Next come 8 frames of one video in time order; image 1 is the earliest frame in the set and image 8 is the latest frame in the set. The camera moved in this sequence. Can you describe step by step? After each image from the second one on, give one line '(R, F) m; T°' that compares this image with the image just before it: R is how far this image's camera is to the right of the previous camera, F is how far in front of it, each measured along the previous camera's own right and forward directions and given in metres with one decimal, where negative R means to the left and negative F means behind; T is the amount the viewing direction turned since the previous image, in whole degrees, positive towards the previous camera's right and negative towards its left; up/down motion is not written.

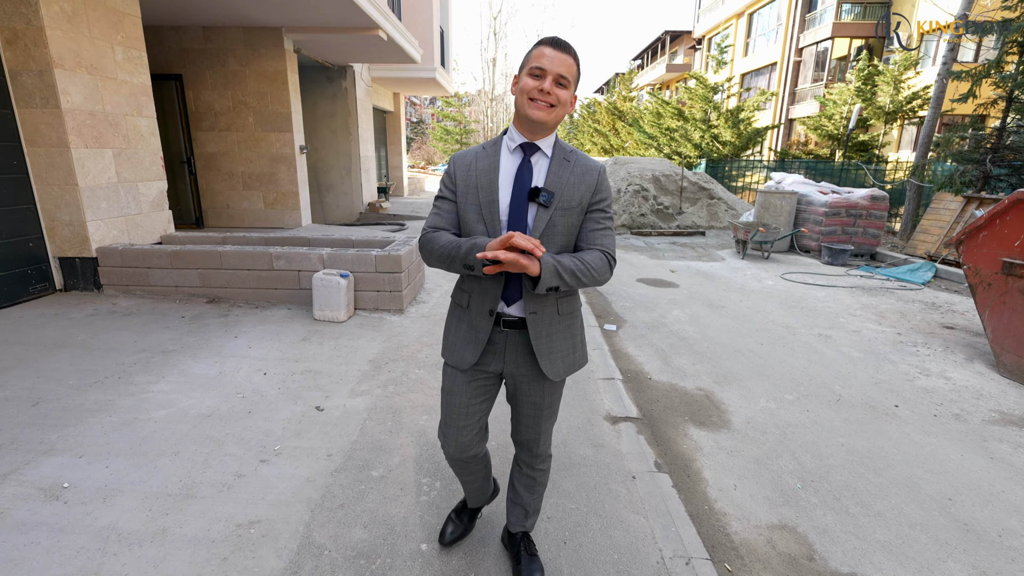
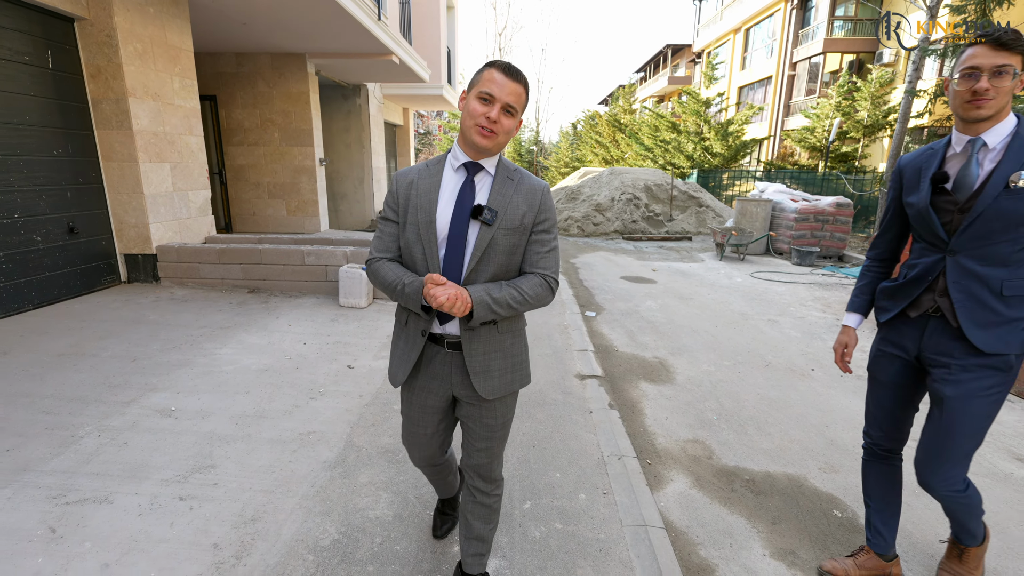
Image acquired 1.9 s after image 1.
(+0.1, -0.9) m; -1°
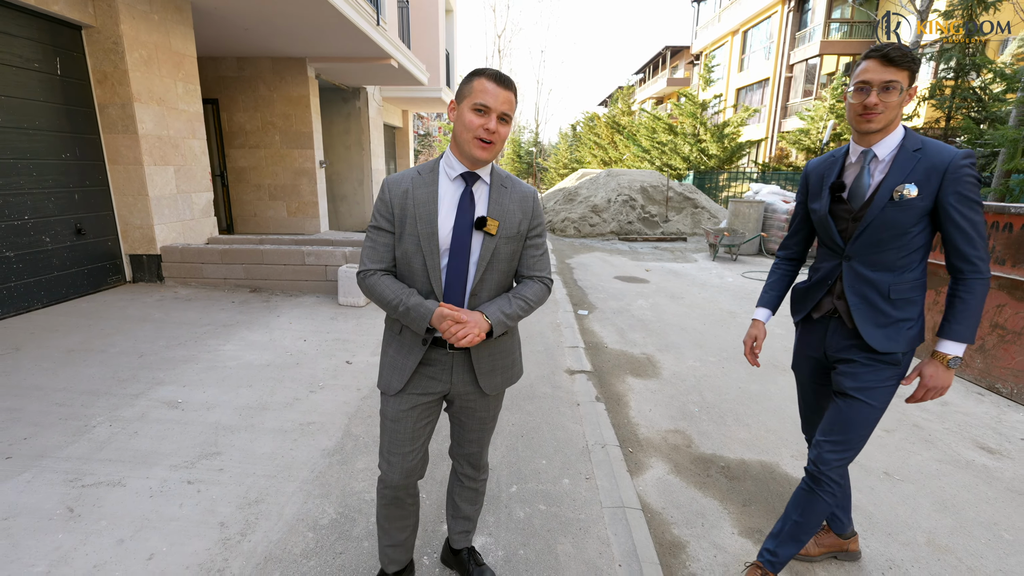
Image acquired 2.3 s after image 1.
(+0.1, -0.2) m; 0°
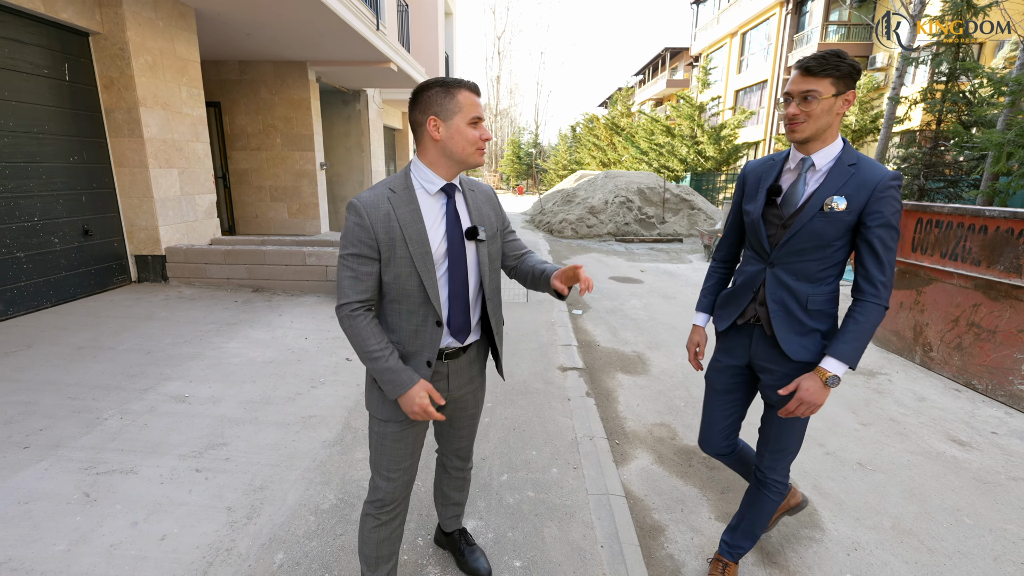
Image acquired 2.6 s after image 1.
(+0.1, -0.1) m; 0°
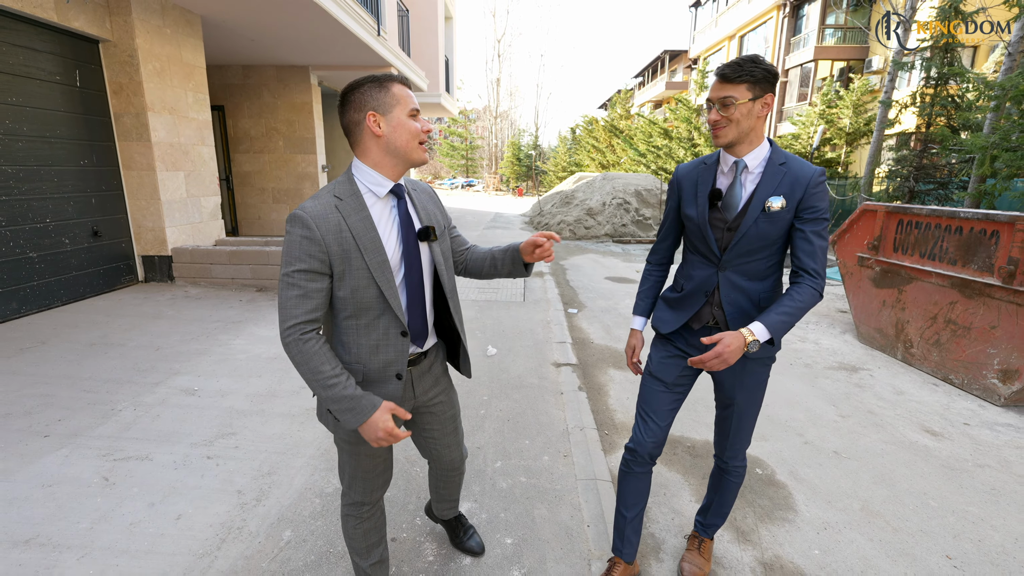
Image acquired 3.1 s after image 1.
(0.0, -0.2) m; 0°
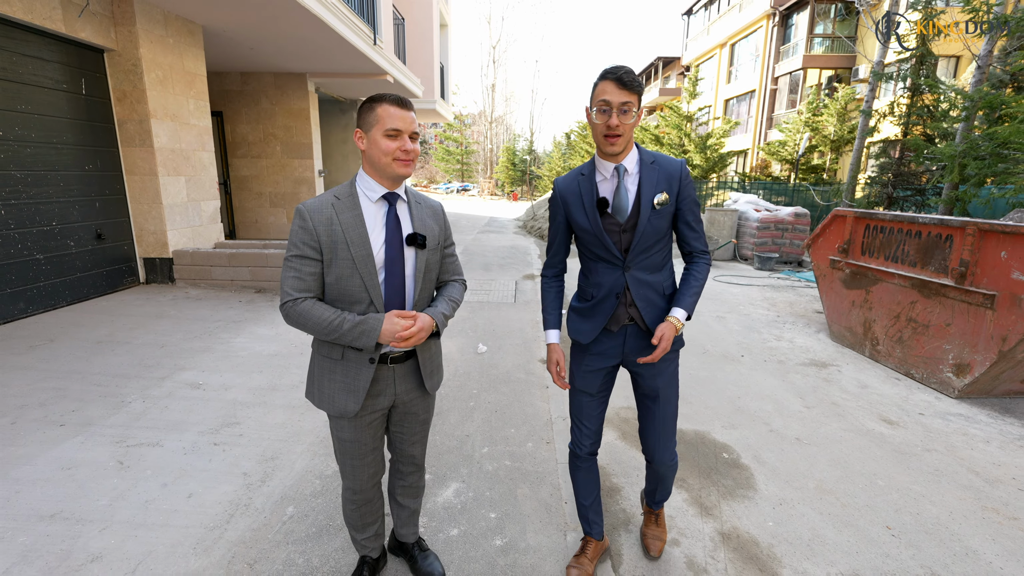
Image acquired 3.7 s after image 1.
(+0.1, -0.2) m; +1°
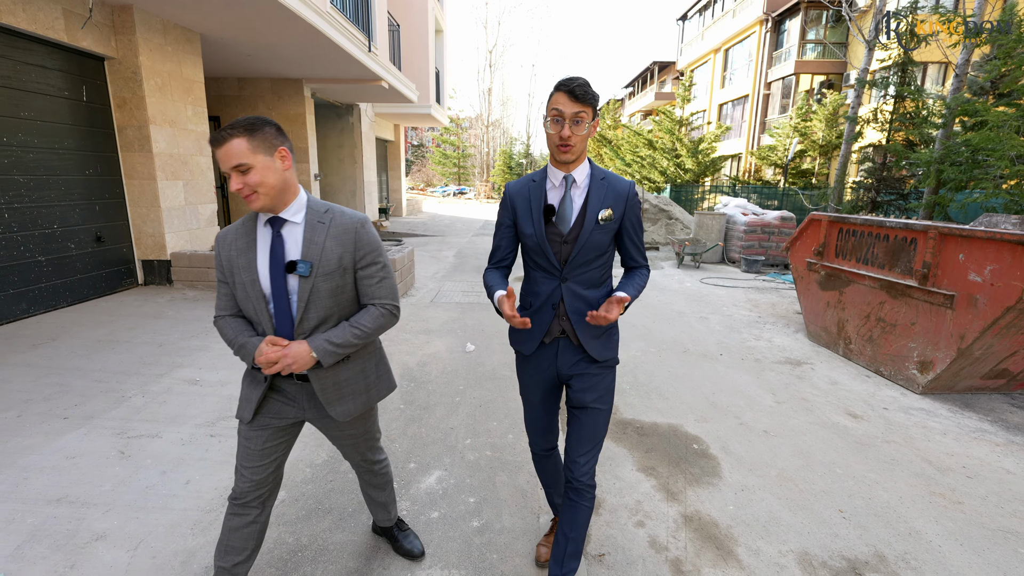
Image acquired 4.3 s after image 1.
(+0.1, -0.2) m; 0°
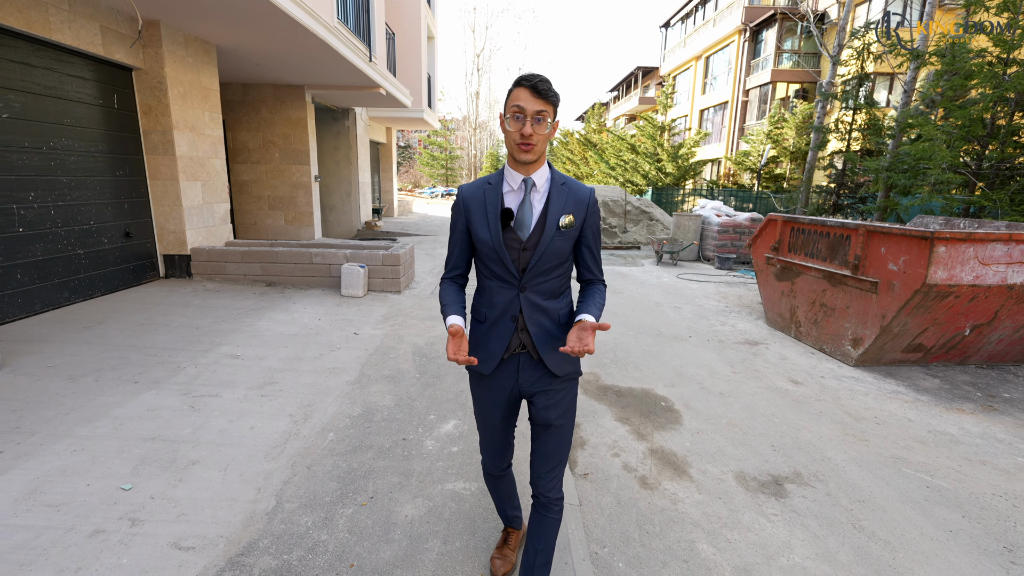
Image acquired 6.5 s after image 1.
(-0.1, -0.7) m; +2°
